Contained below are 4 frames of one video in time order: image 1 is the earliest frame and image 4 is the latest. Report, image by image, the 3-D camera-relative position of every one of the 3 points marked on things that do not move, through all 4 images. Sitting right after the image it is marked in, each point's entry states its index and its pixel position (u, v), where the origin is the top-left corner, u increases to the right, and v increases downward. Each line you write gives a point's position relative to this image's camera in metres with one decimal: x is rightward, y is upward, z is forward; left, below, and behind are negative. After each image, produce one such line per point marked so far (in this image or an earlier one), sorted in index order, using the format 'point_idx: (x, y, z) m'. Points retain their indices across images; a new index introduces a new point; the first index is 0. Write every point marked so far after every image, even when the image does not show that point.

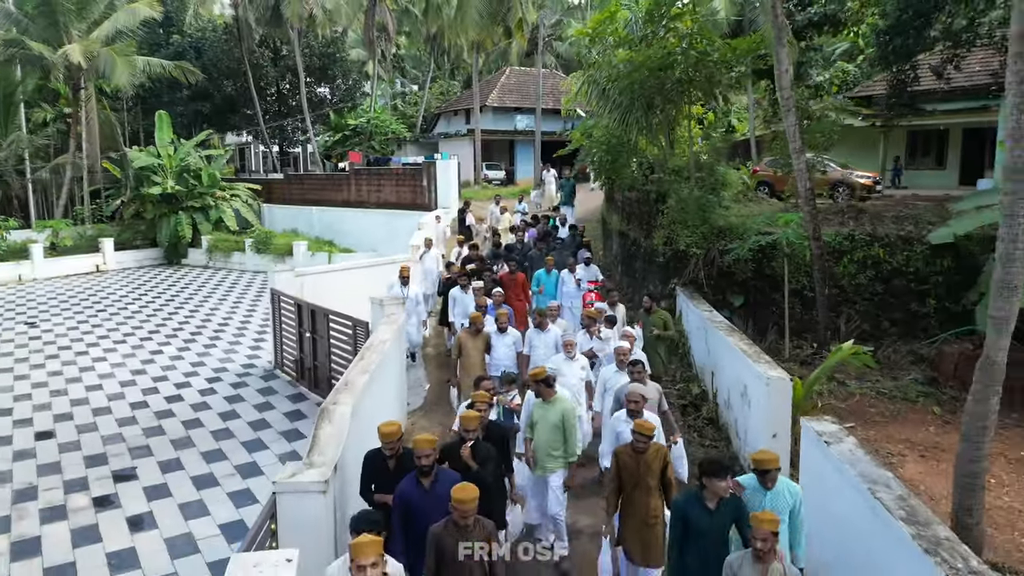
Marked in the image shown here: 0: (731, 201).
0: (+3.3, +1.3, +11.0) m
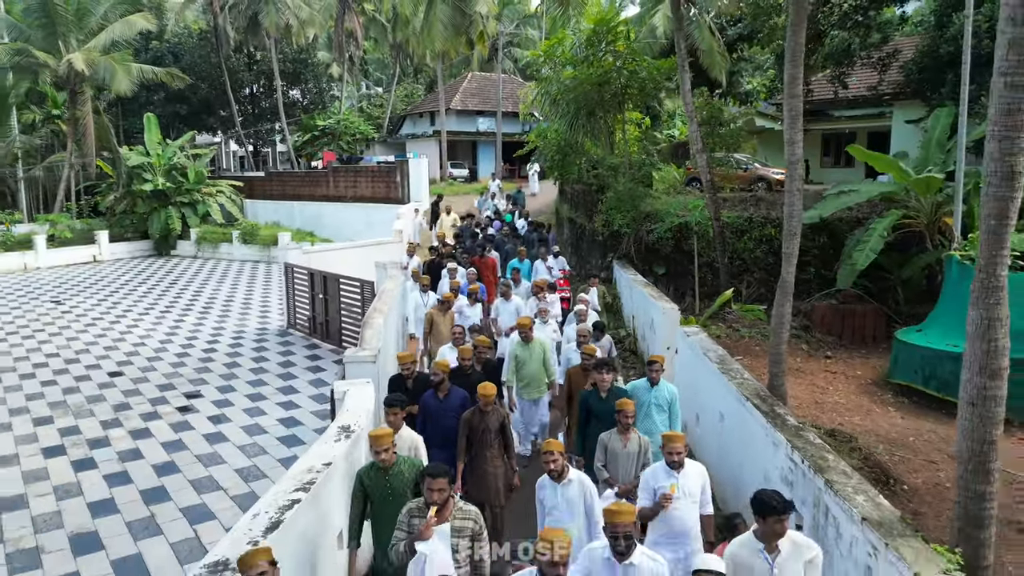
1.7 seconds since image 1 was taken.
0: (+2.7, +1.8, +13.6) m
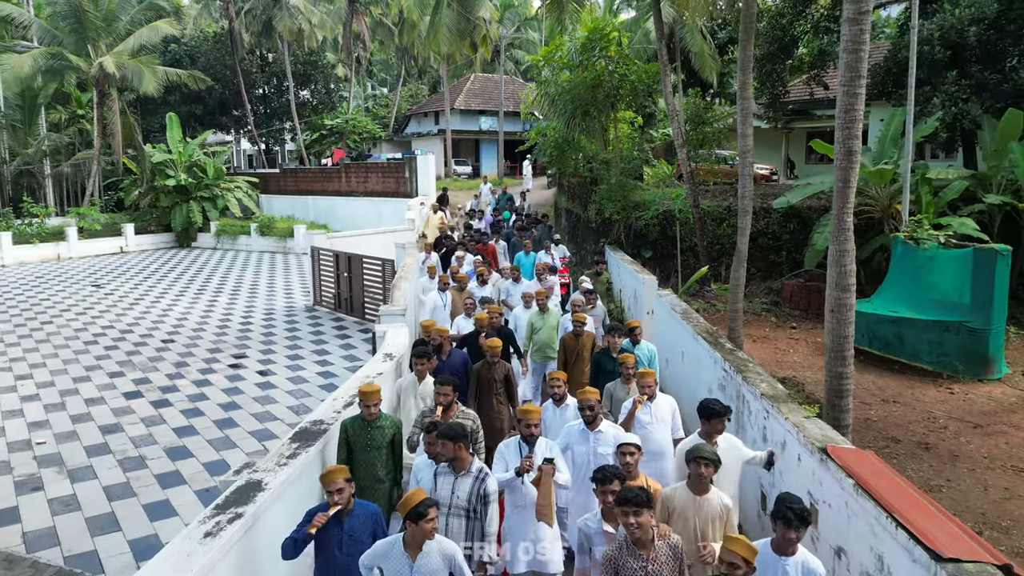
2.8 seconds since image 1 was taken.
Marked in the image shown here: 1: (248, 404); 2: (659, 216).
0: (+2.7, +2.1, +14.9) m
1: (-3.0, -1.3, +8.3) m
2: (+2.7, +1.3, +13.4) m
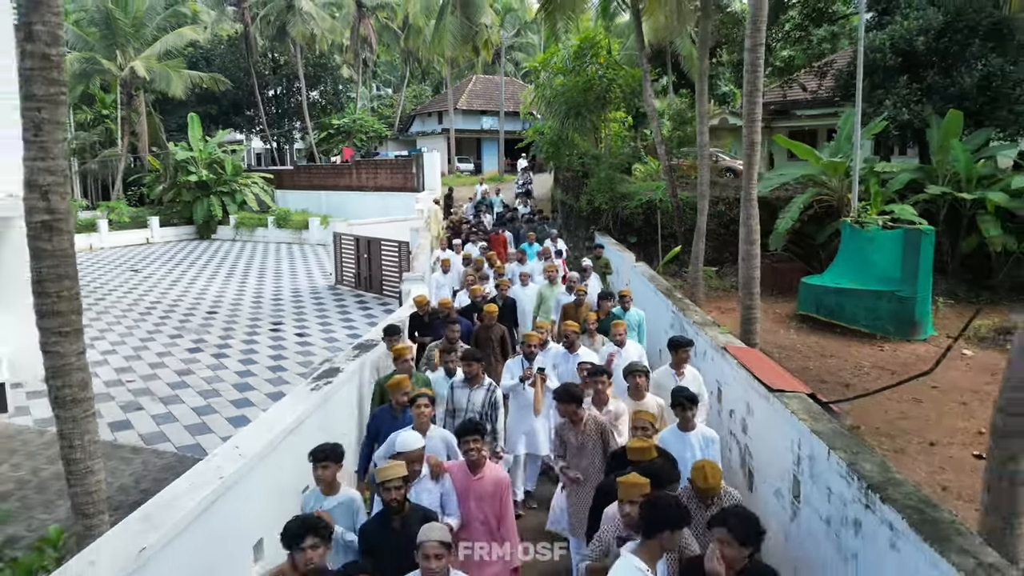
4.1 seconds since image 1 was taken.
0: (+2.7, +2.5, +16.6) m
1: (-3.0, -0.9, +10.0) m
2: (+2.7, +1.7, +15.1) m
